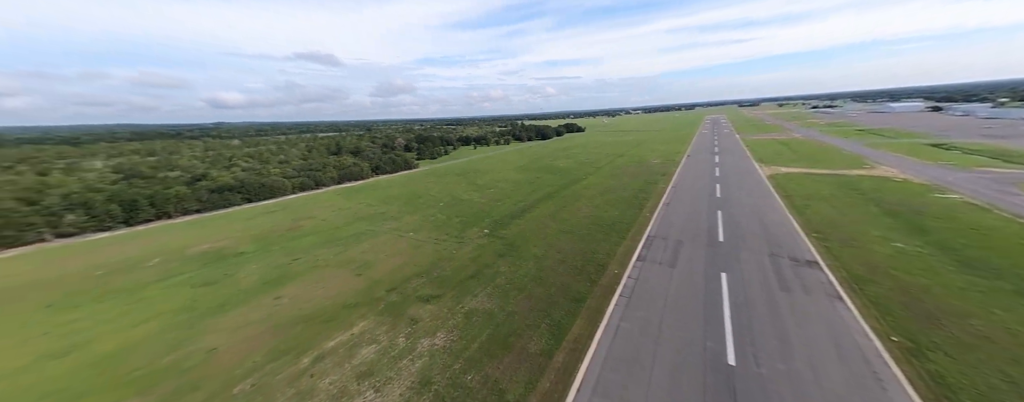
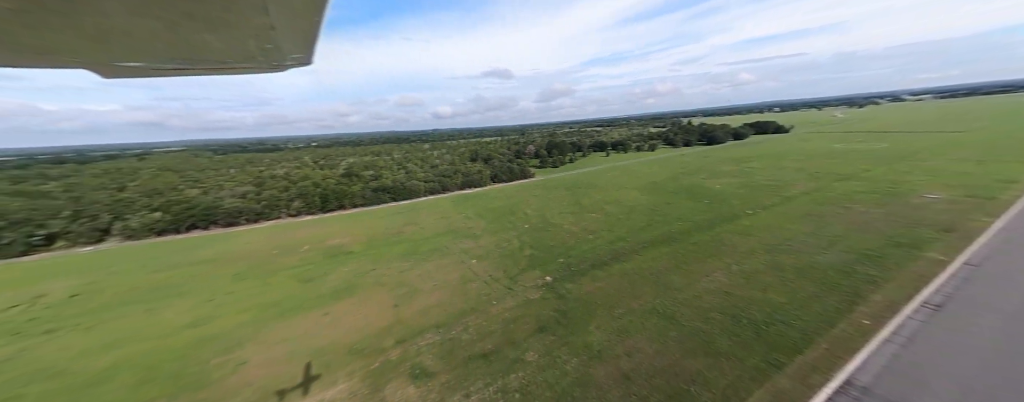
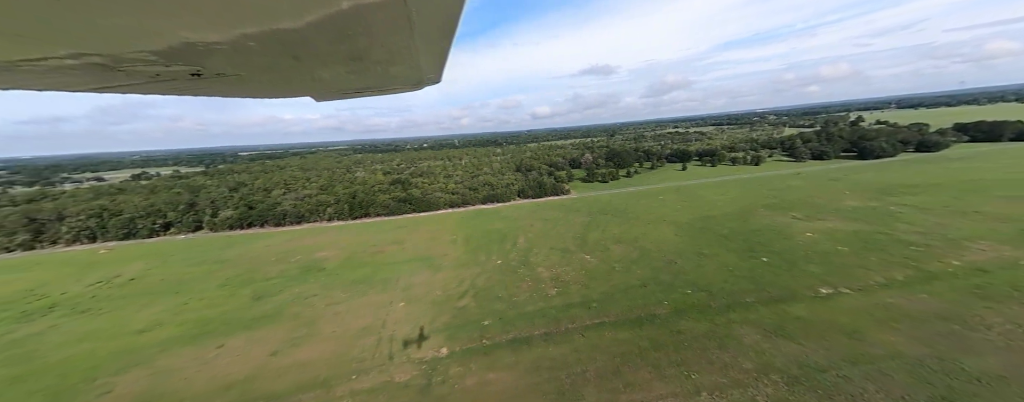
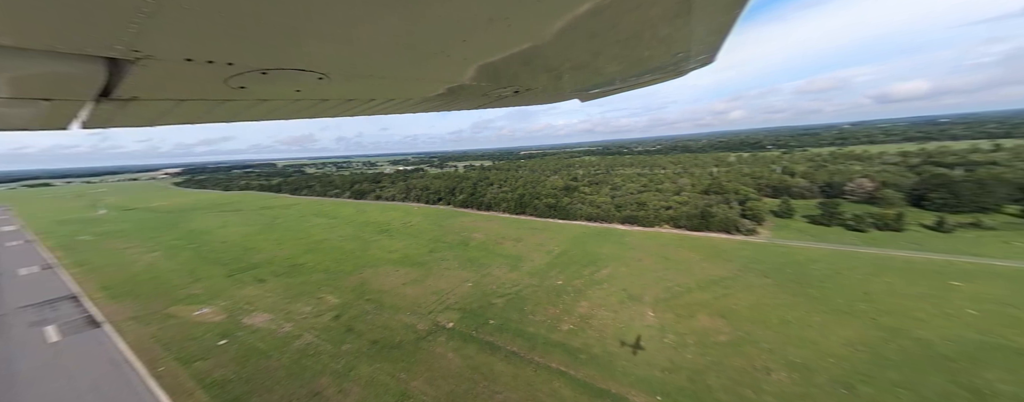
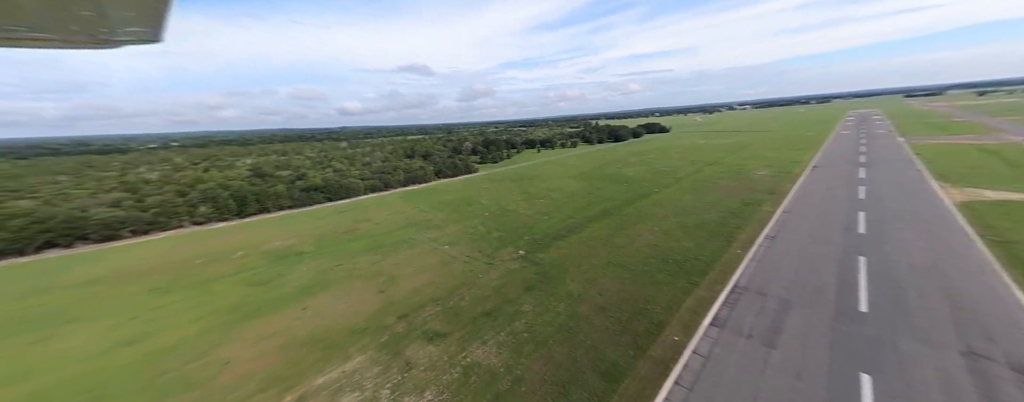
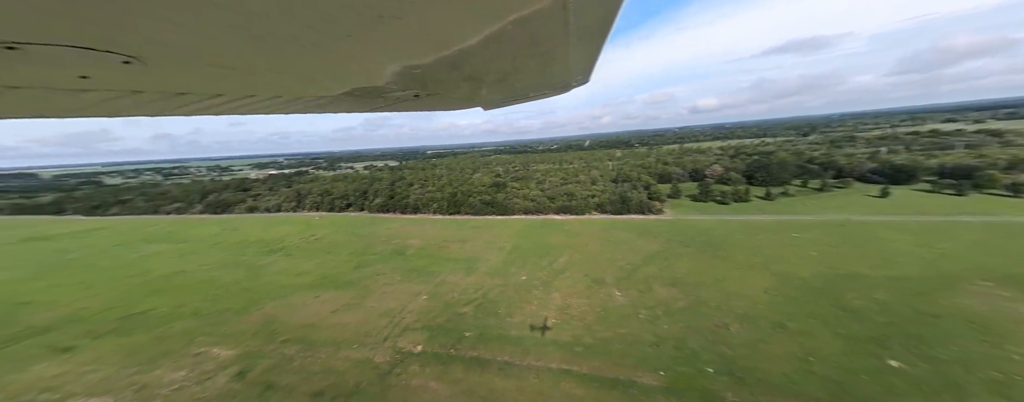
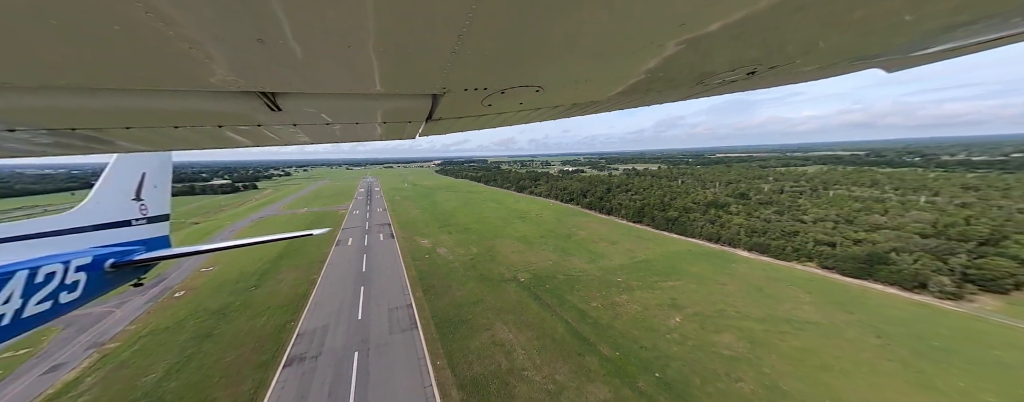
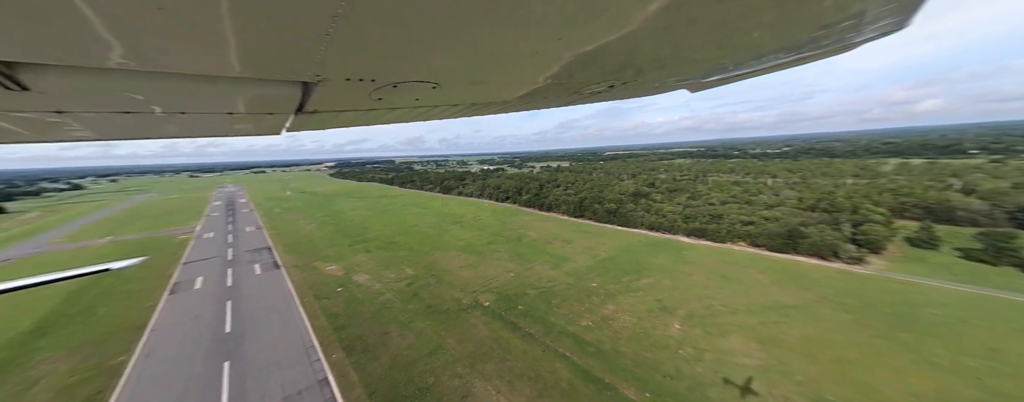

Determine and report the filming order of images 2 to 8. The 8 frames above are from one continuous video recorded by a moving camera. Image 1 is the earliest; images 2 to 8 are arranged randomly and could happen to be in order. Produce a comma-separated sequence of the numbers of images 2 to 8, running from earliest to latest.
5, 2, 3, 6, 4, 8, 7
